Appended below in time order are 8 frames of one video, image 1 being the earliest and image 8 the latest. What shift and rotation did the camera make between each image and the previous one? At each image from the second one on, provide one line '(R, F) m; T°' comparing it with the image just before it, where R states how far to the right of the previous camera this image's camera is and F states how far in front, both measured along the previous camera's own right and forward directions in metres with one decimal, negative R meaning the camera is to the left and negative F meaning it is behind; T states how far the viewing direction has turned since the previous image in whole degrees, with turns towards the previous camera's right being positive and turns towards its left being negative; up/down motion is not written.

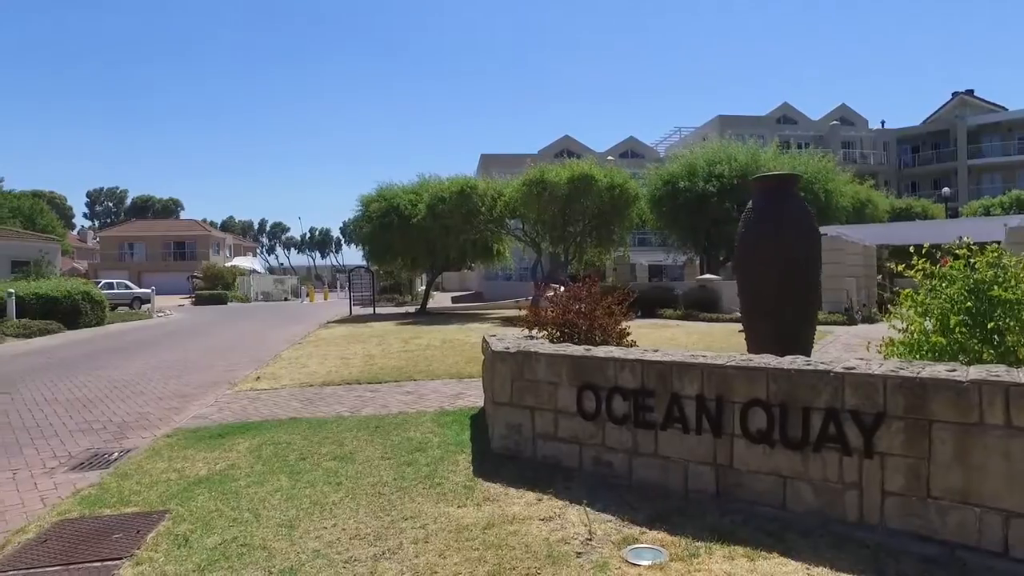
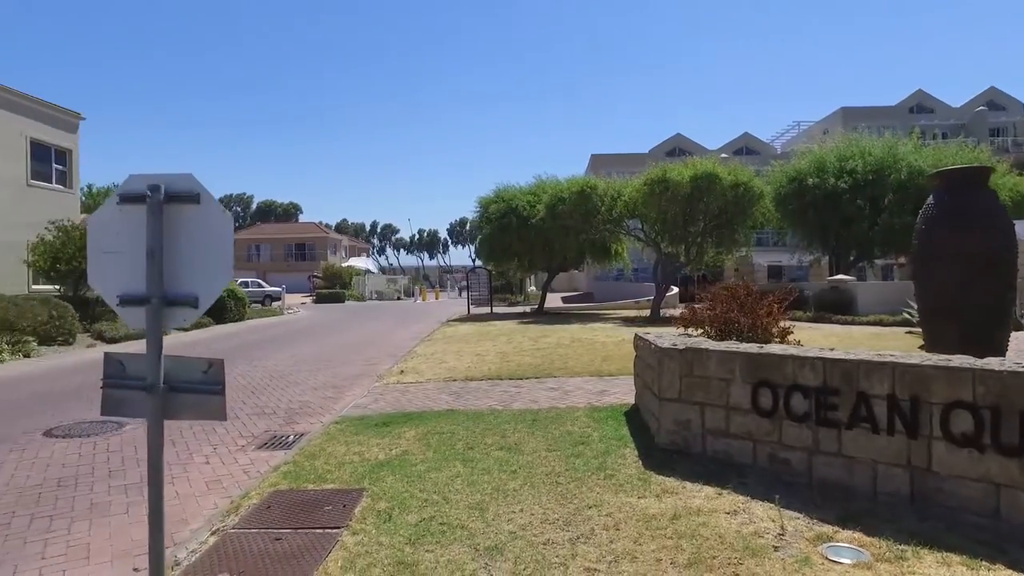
(-0.5, -0.2) m; -8°
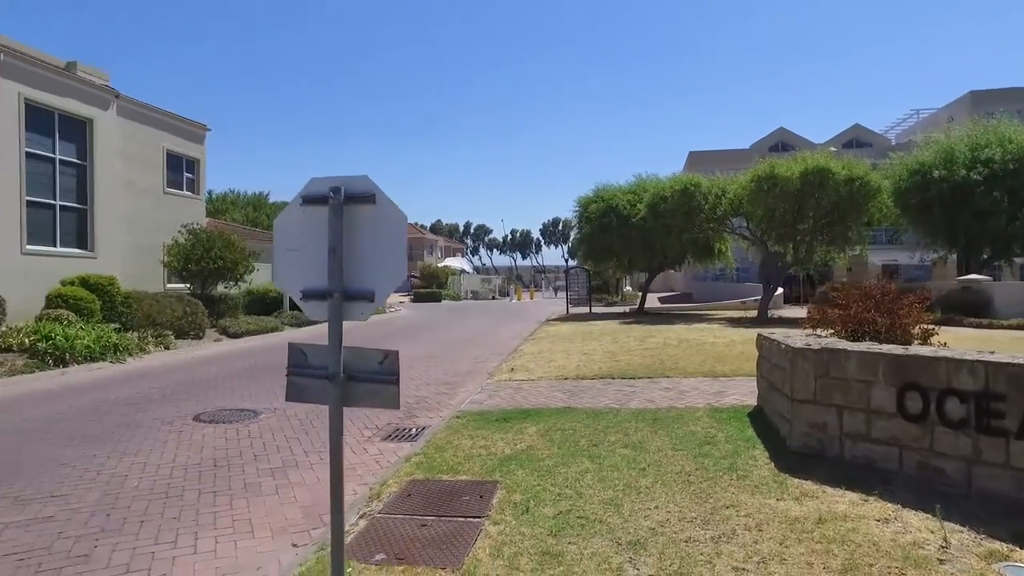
(-0.3, -0.1) m; -7°
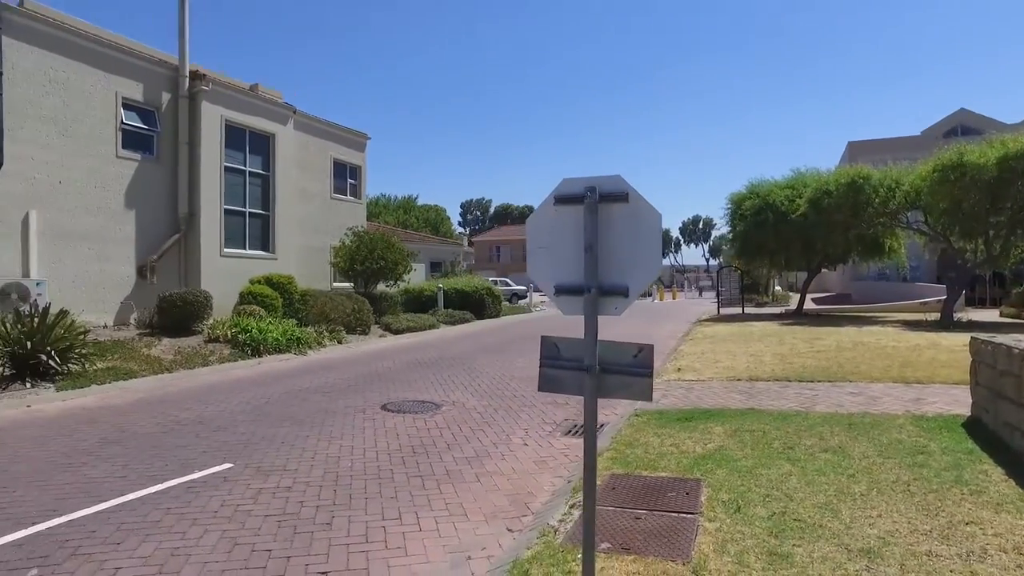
(-0.5, -0.1) m; -11°
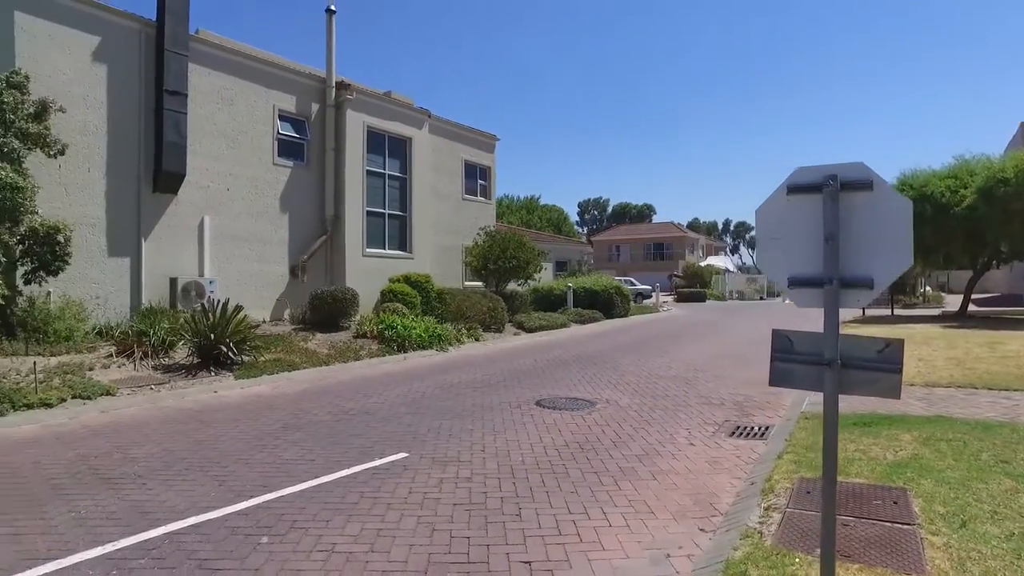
(-0.5, 0.0) m; -9°
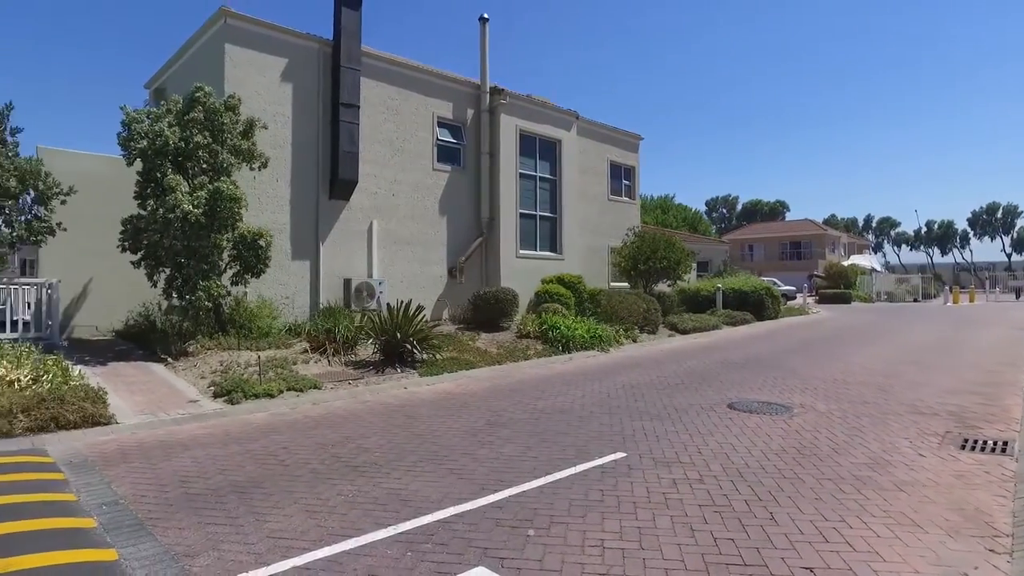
(-0.8, -0.1) m; -10°
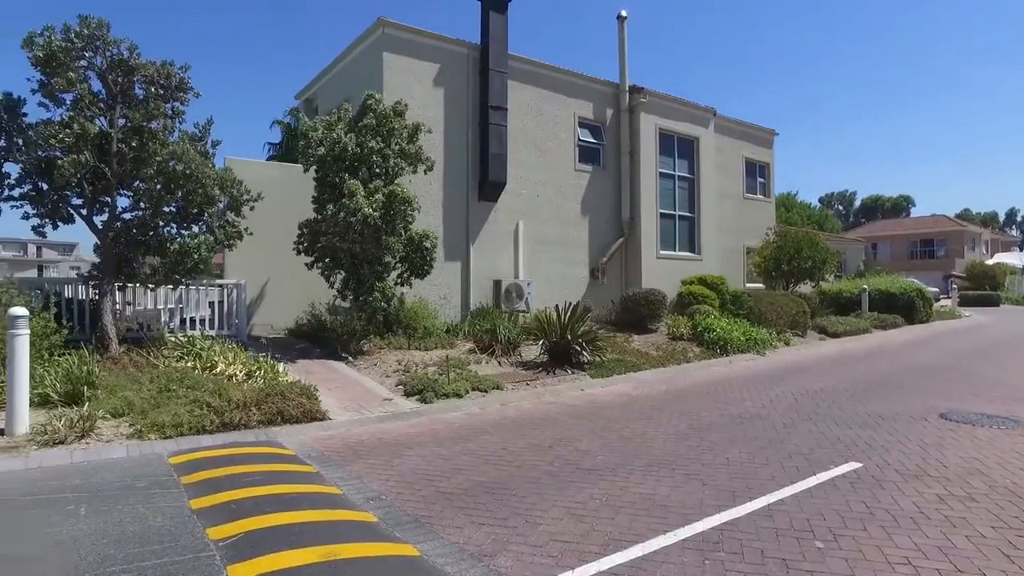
(-1.1, 0.0) m; -8°
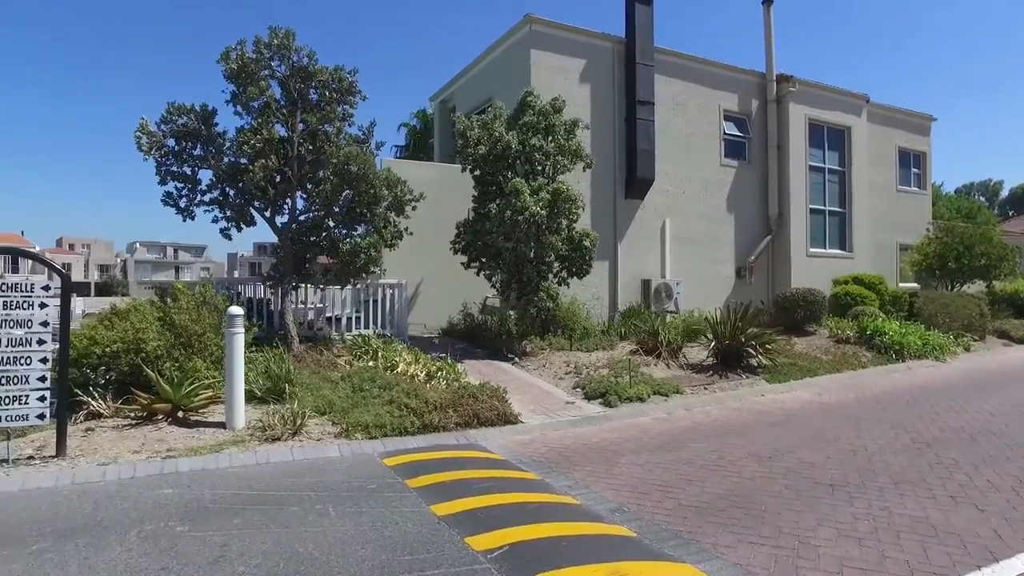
(-1.0, +0.3) m; -8°
